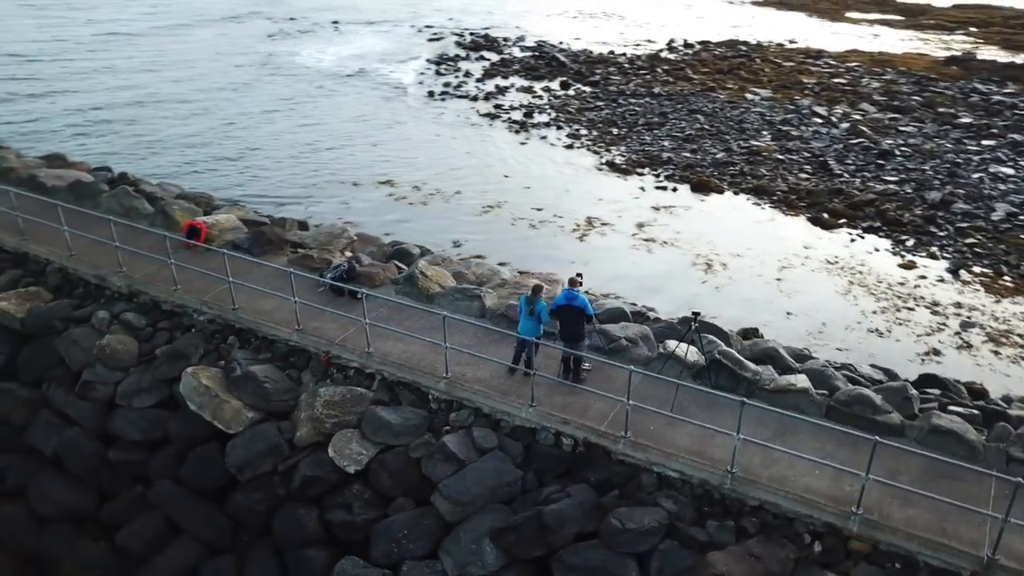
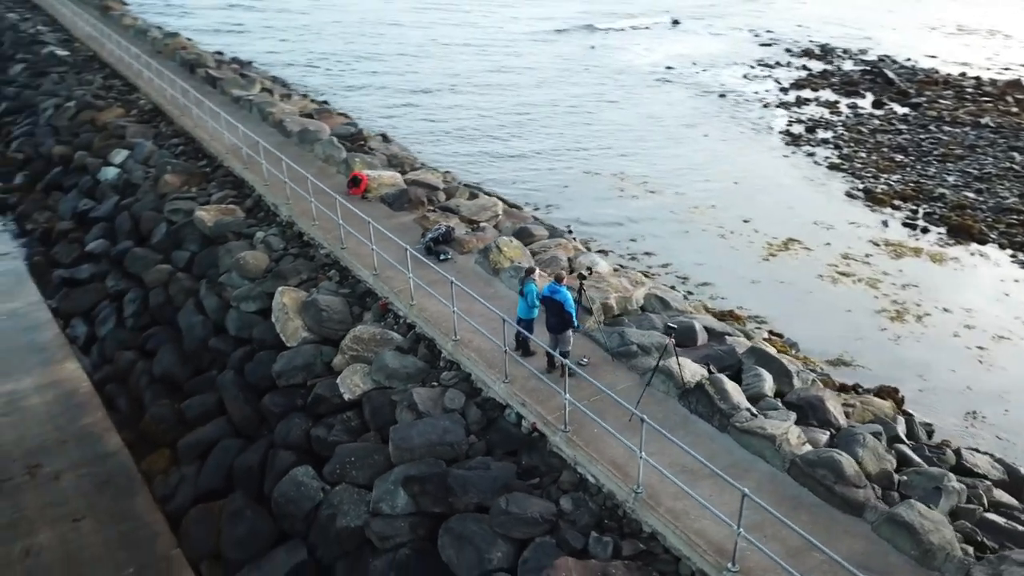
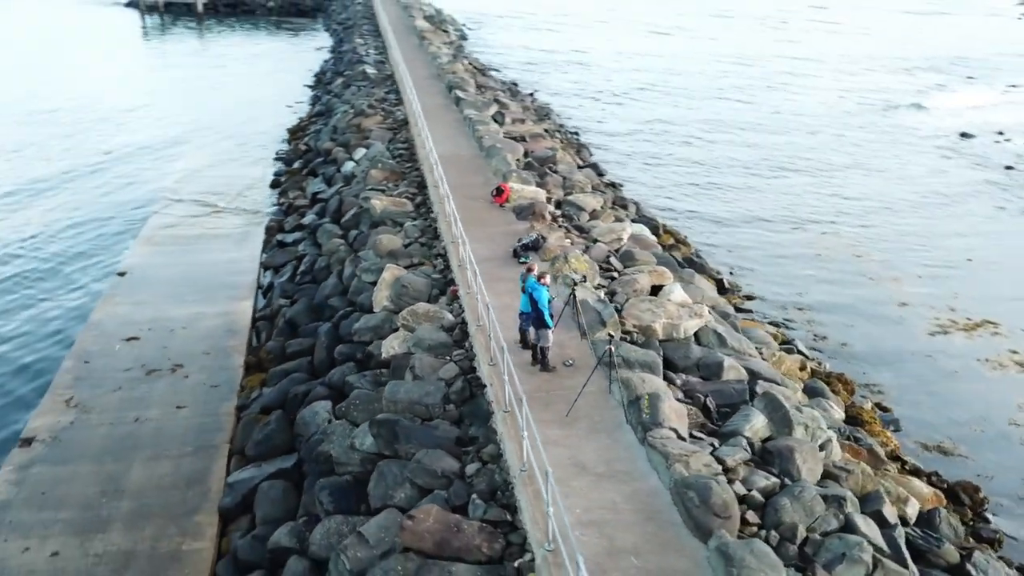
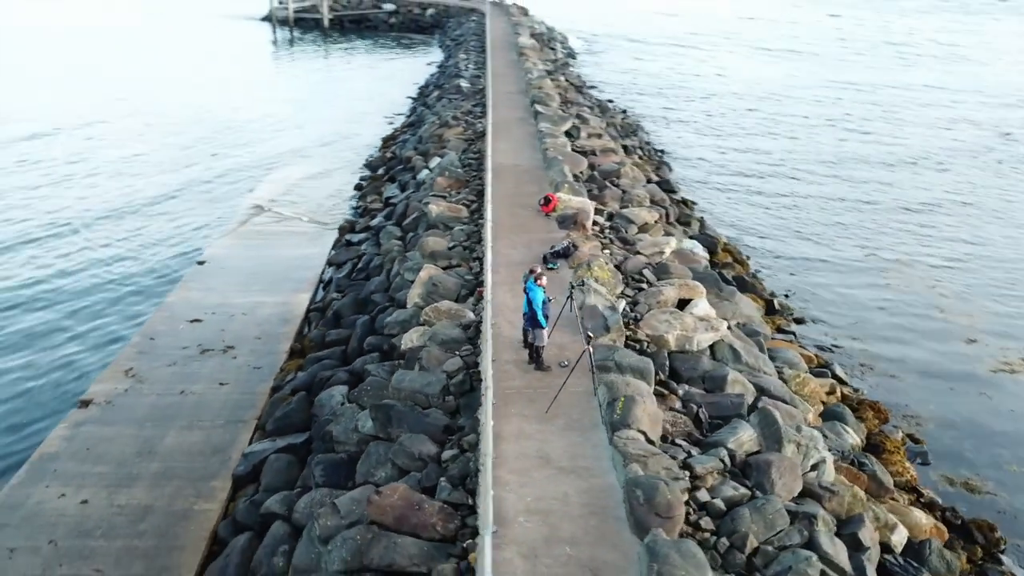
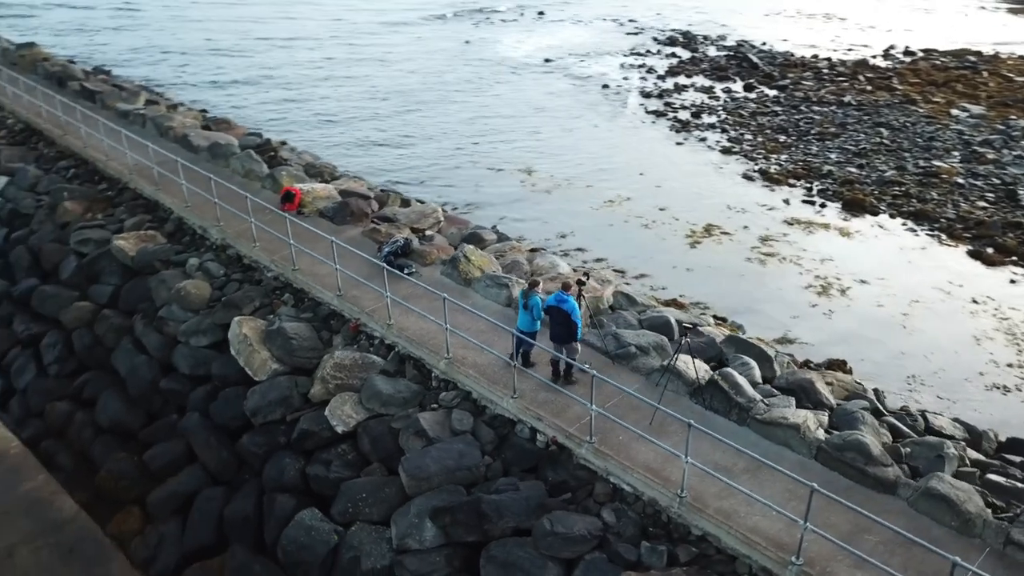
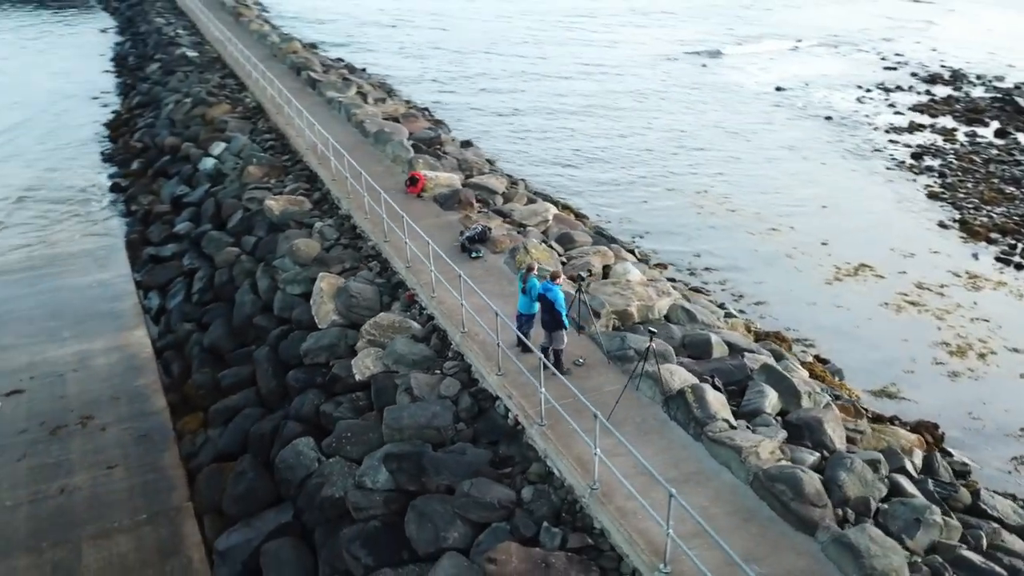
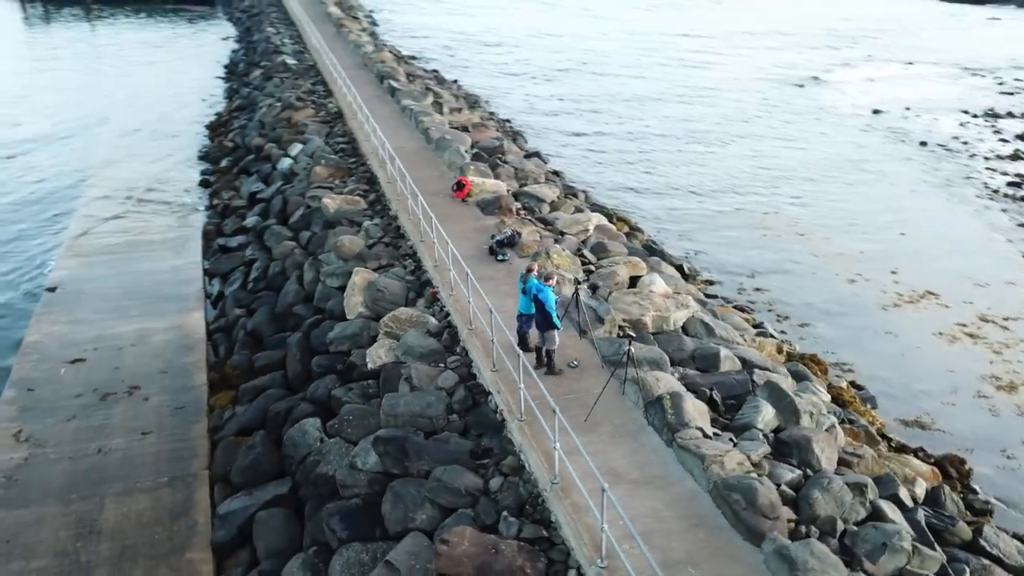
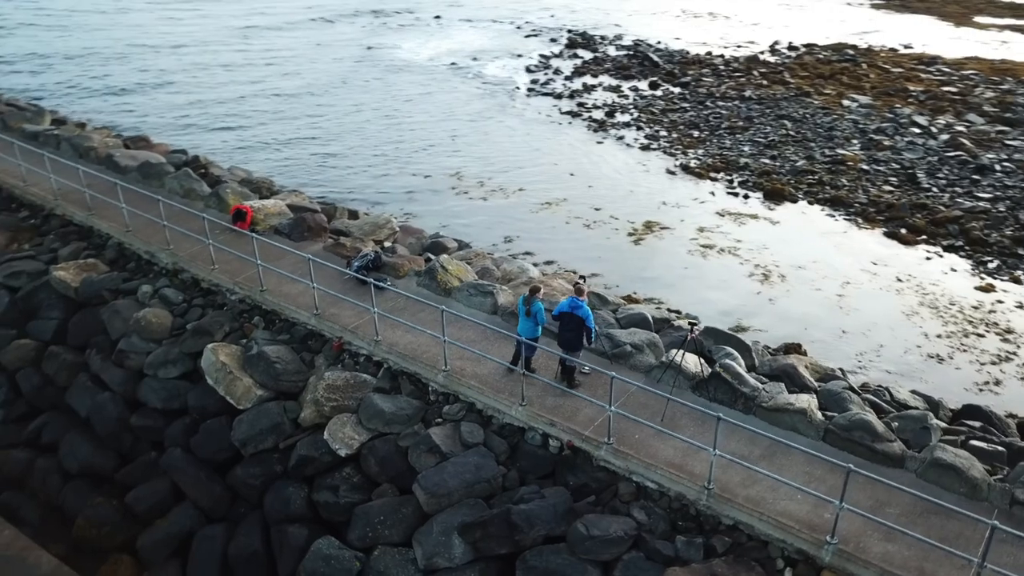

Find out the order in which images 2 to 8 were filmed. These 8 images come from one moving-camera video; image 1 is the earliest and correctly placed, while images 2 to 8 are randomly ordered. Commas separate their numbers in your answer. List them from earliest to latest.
8, 5, 2, 6, 7, 3, 4
